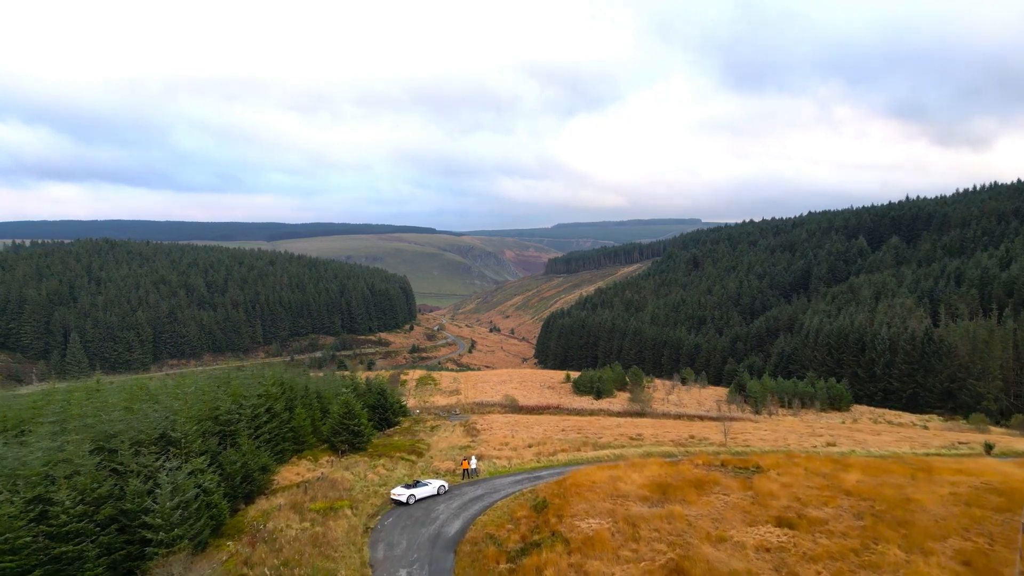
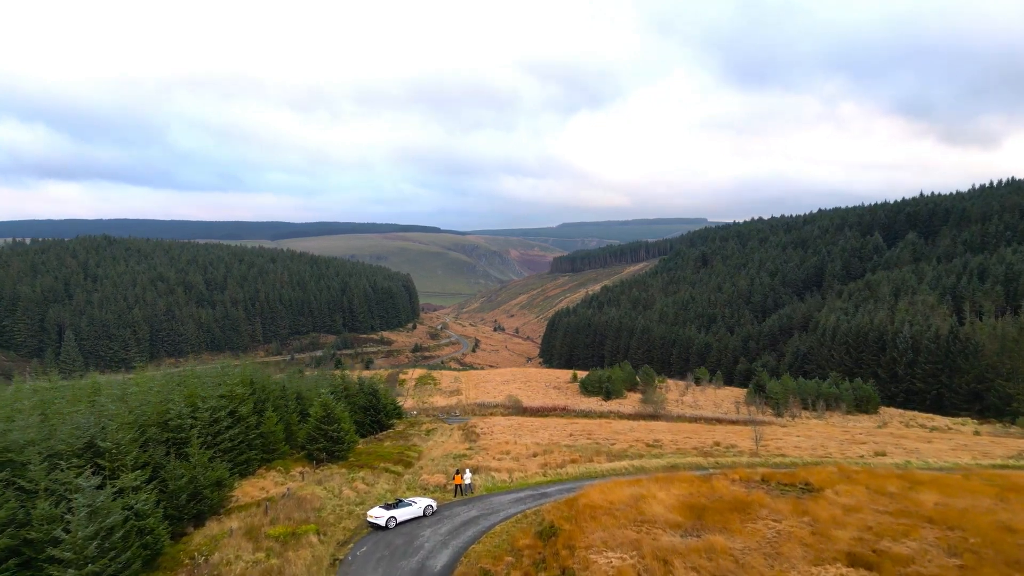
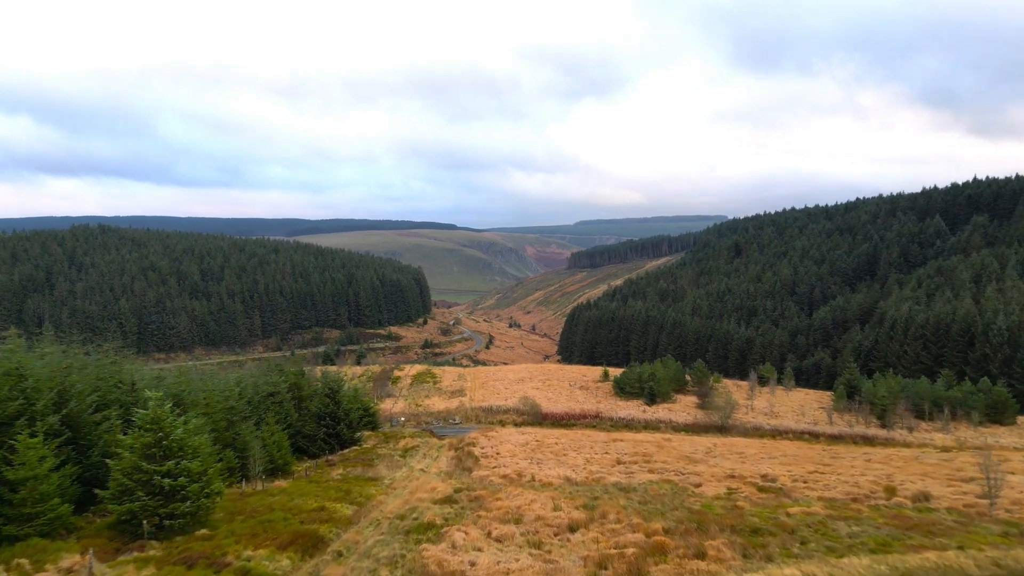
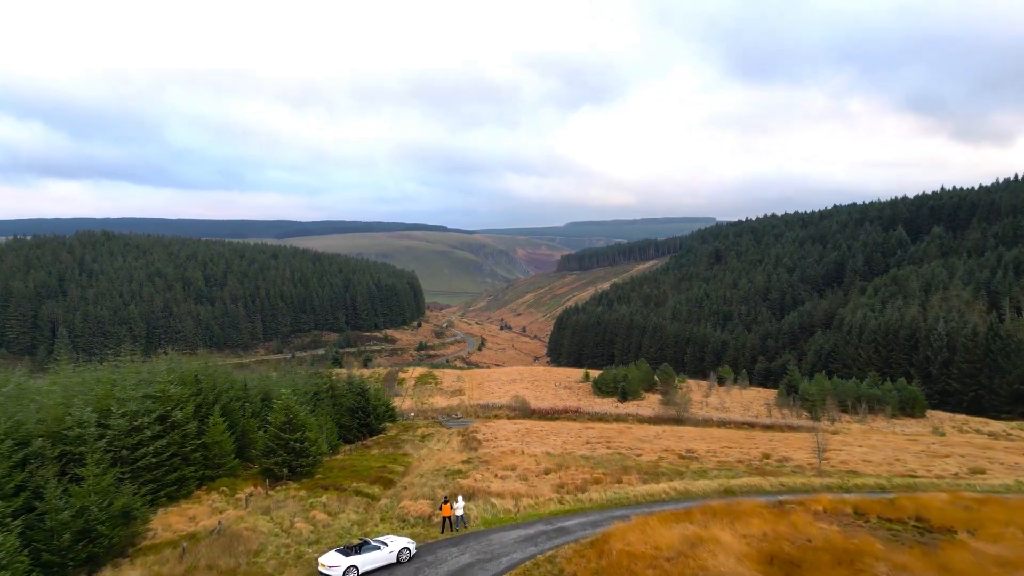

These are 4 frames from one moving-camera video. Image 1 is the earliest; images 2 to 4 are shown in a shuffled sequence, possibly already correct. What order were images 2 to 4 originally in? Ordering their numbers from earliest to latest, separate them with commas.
2, 4, 3
